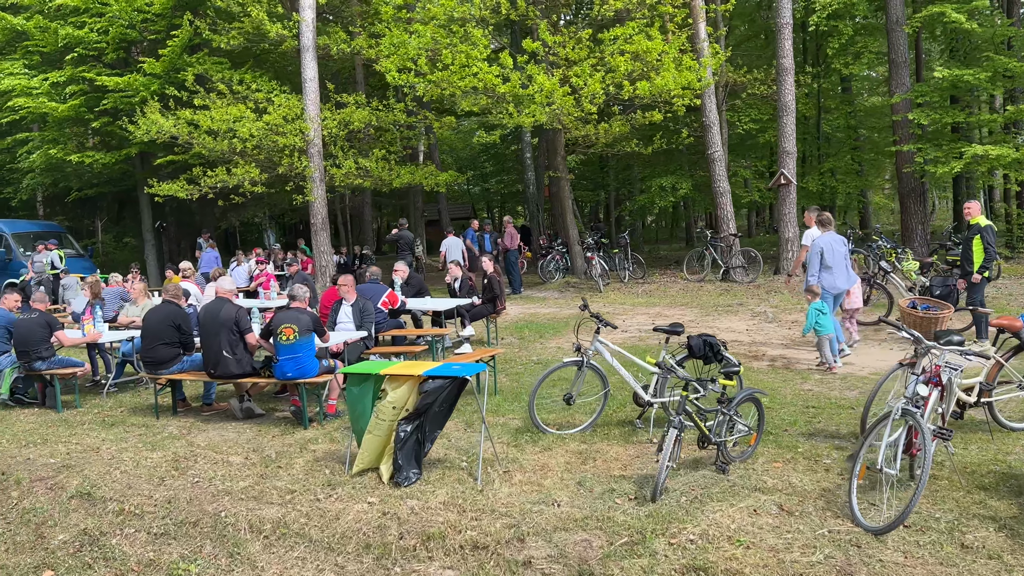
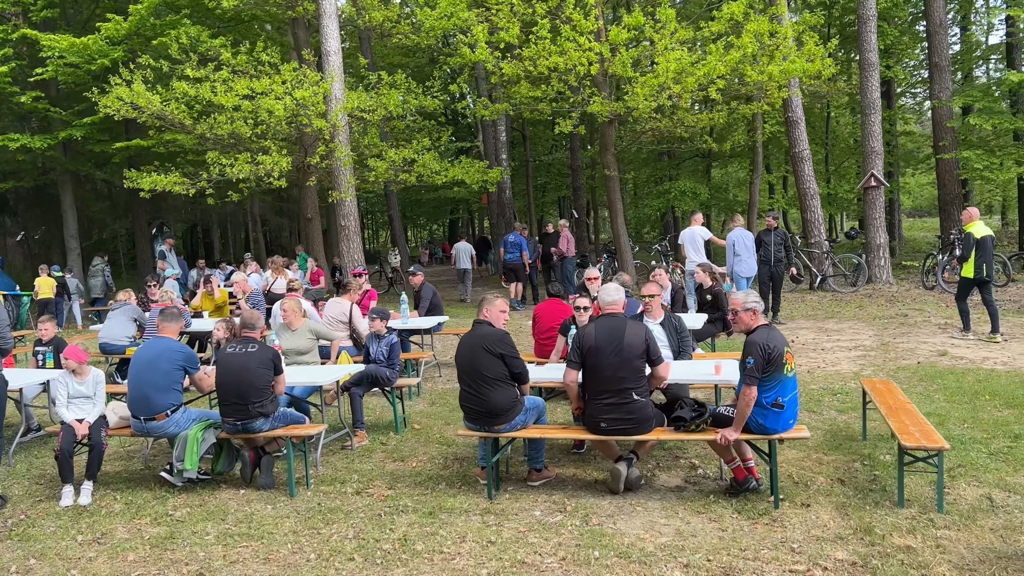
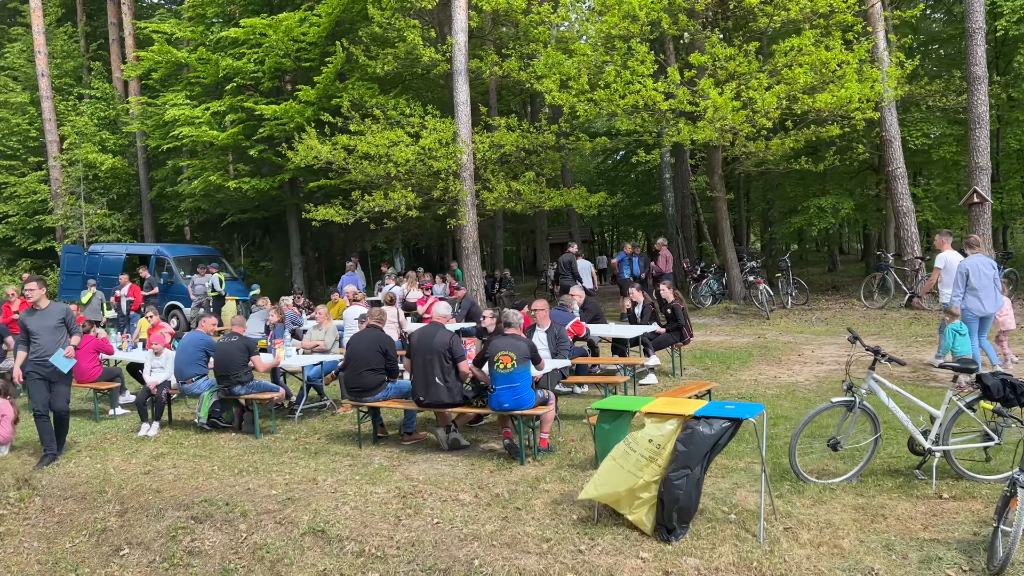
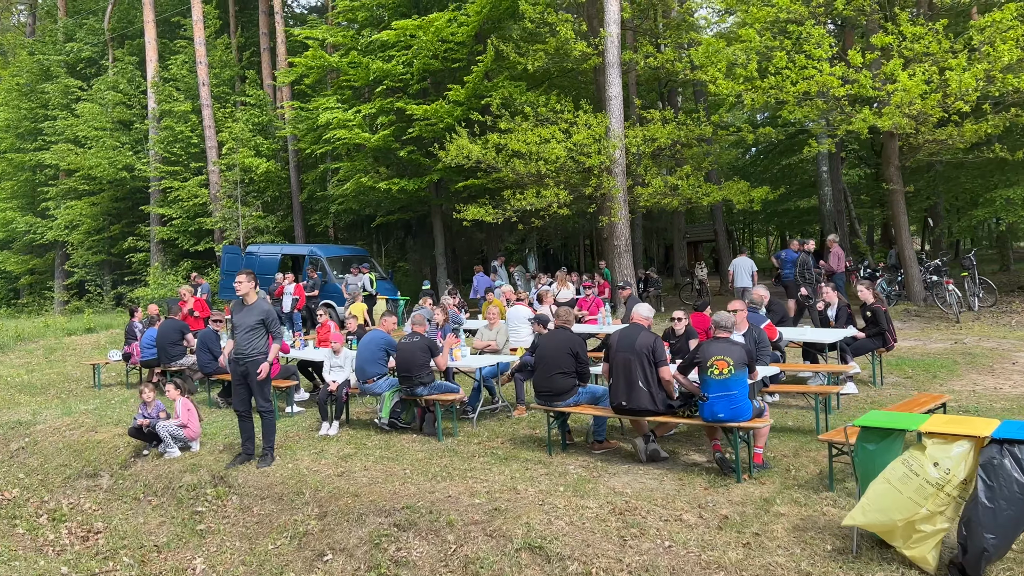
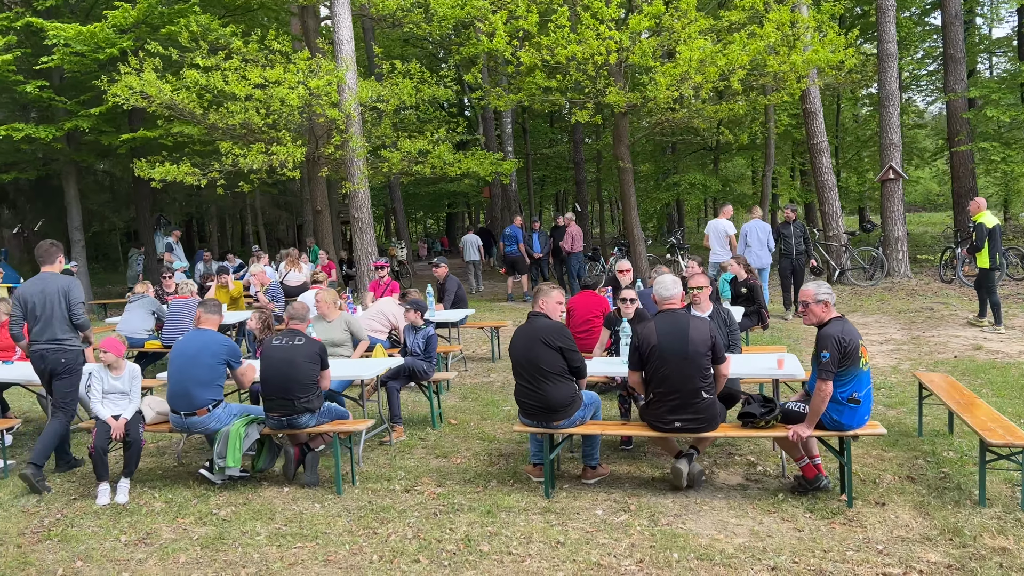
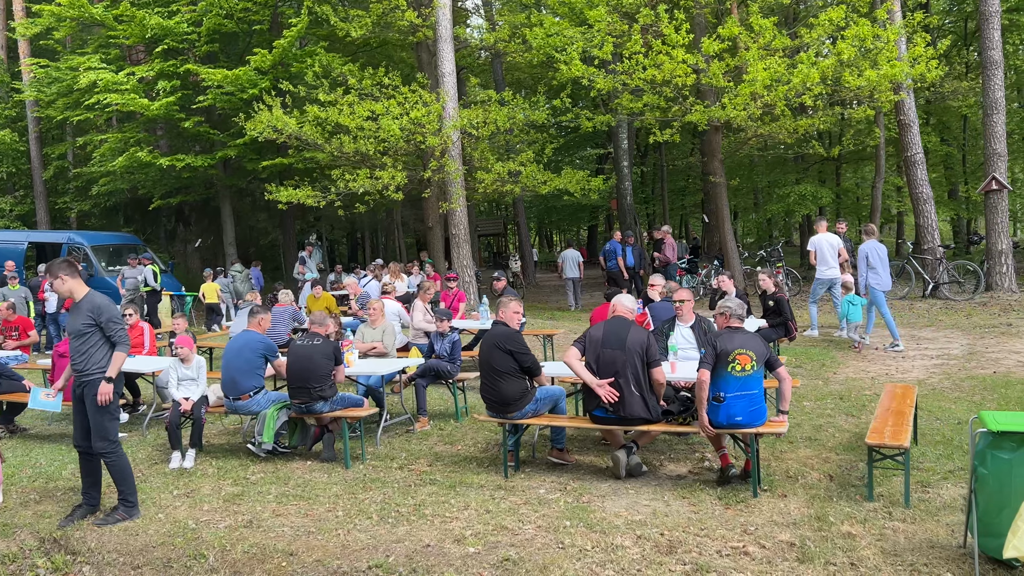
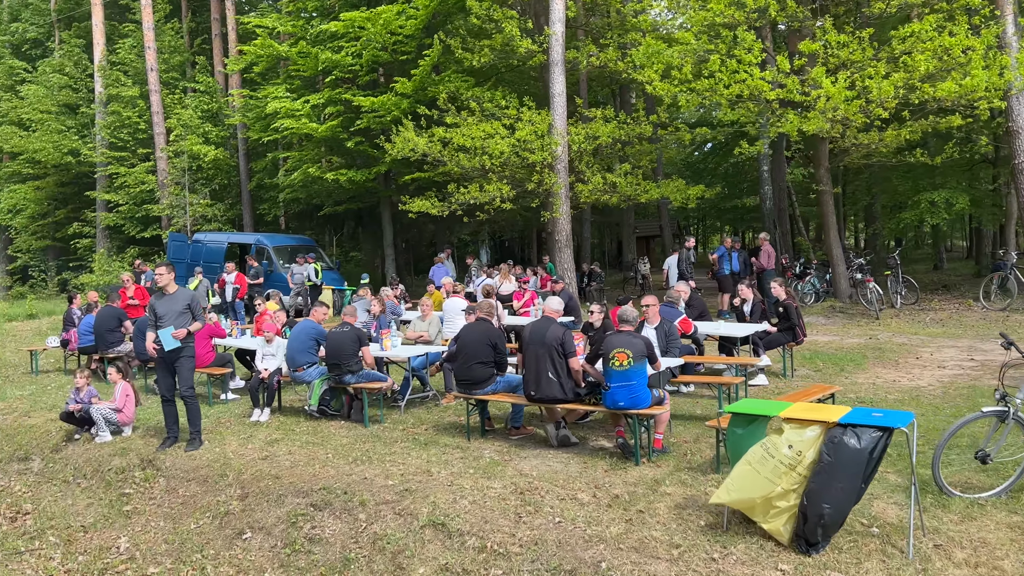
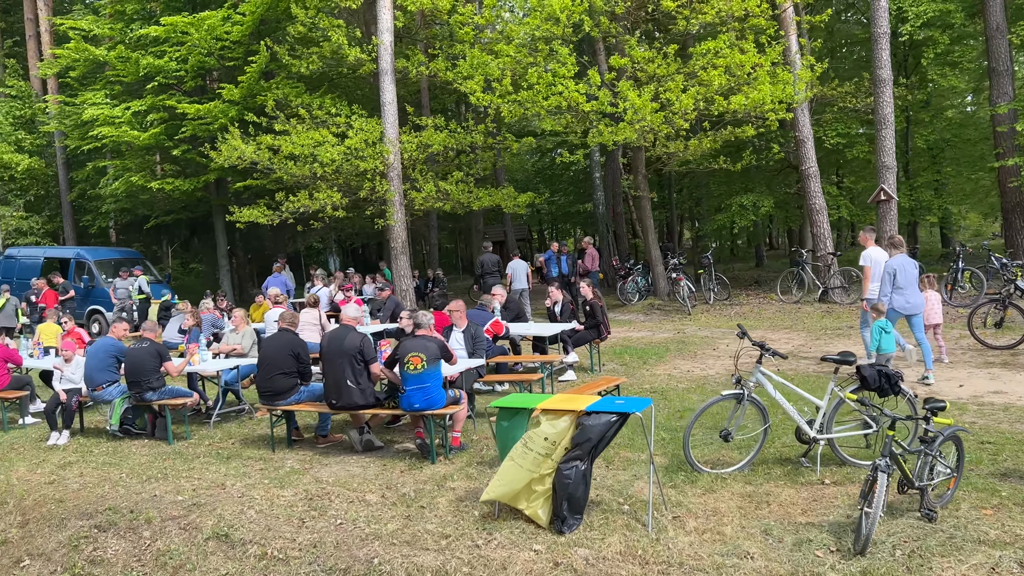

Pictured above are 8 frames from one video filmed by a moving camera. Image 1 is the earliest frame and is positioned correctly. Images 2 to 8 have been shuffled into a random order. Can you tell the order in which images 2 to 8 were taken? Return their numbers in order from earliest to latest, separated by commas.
8, 3, 7, 4, 6, 2, 5
